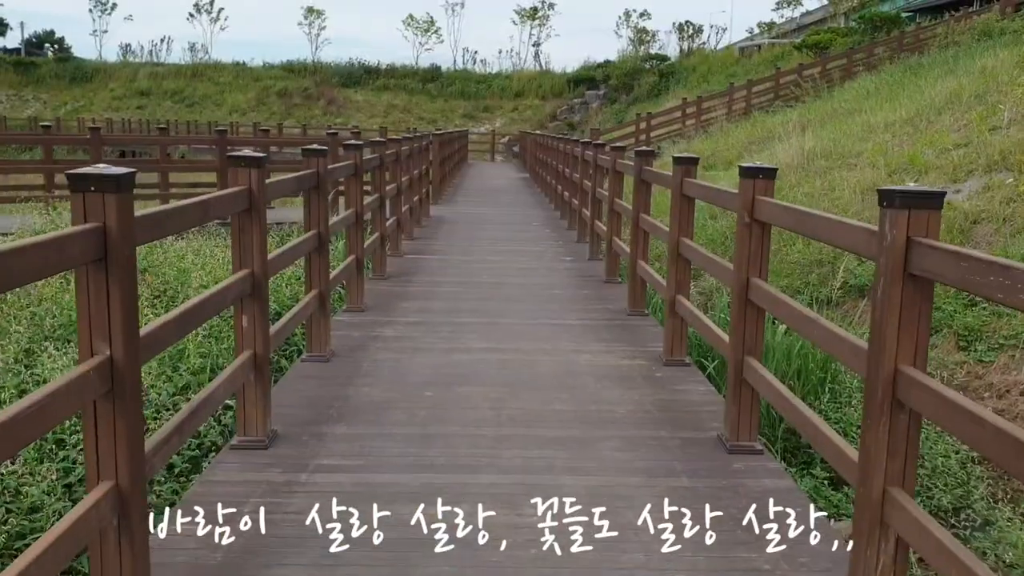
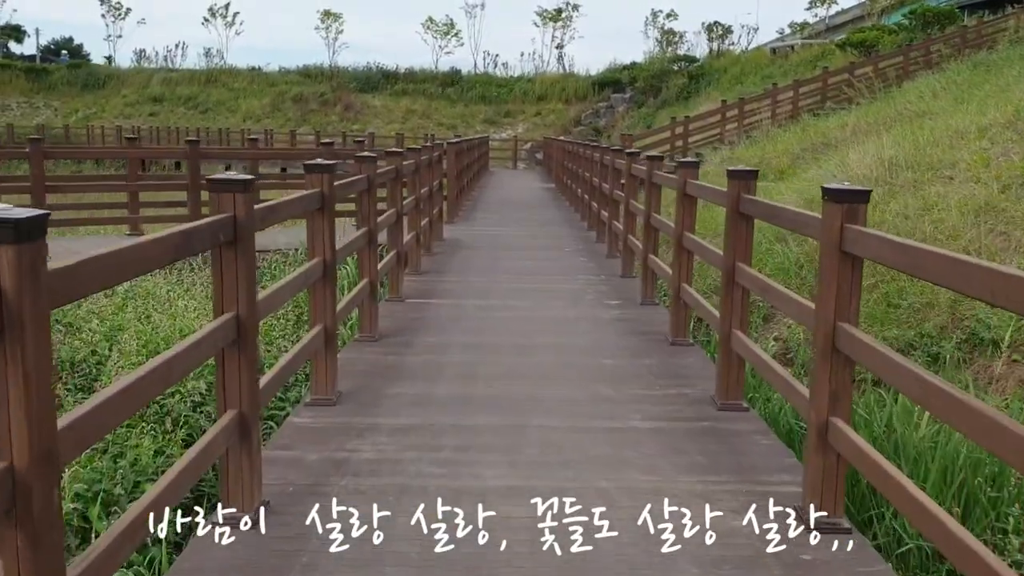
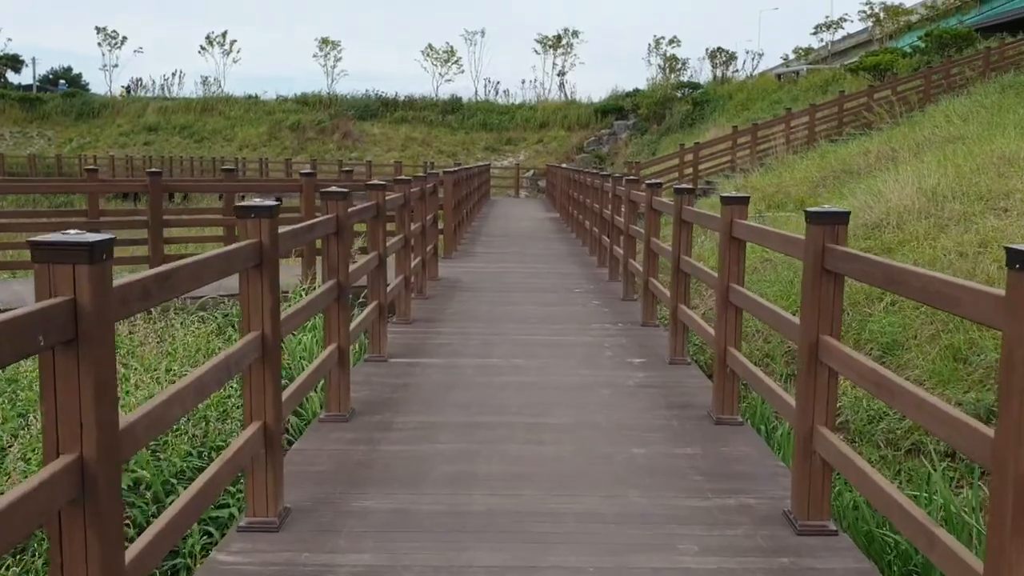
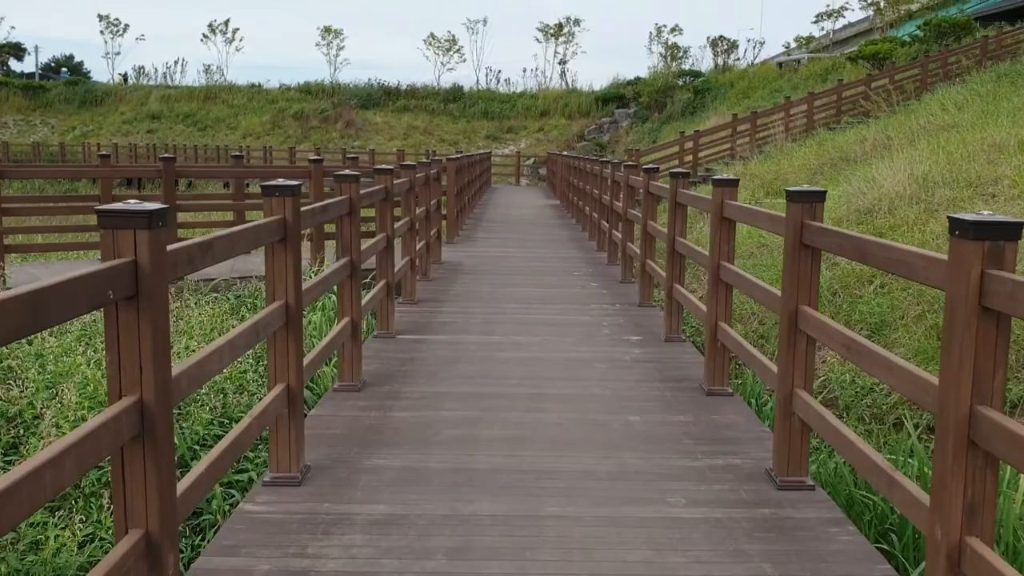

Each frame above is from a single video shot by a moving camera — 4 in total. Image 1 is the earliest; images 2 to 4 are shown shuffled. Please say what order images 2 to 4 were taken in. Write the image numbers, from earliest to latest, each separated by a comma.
2, 4, 3
